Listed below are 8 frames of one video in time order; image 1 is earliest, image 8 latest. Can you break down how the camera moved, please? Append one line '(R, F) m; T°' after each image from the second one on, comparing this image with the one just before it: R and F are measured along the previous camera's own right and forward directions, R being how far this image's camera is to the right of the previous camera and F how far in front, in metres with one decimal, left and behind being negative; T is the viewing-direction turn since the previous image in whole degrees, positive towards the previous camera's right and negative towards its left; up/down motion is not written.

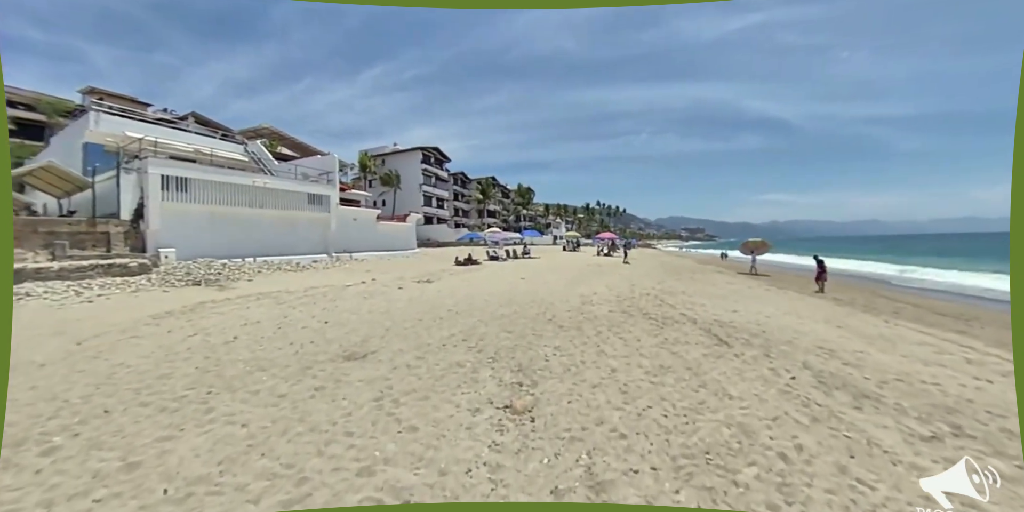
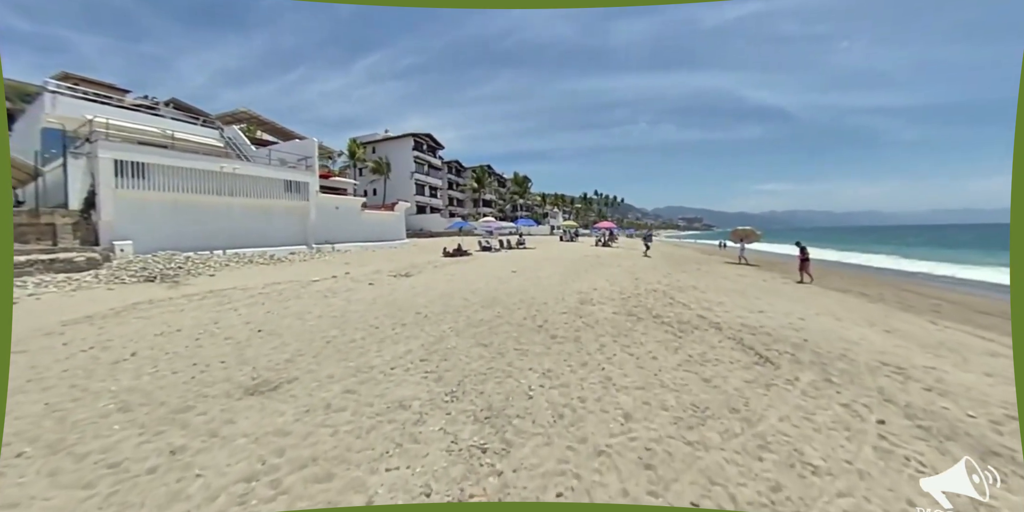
(+0.4, +1.8) m; 0°
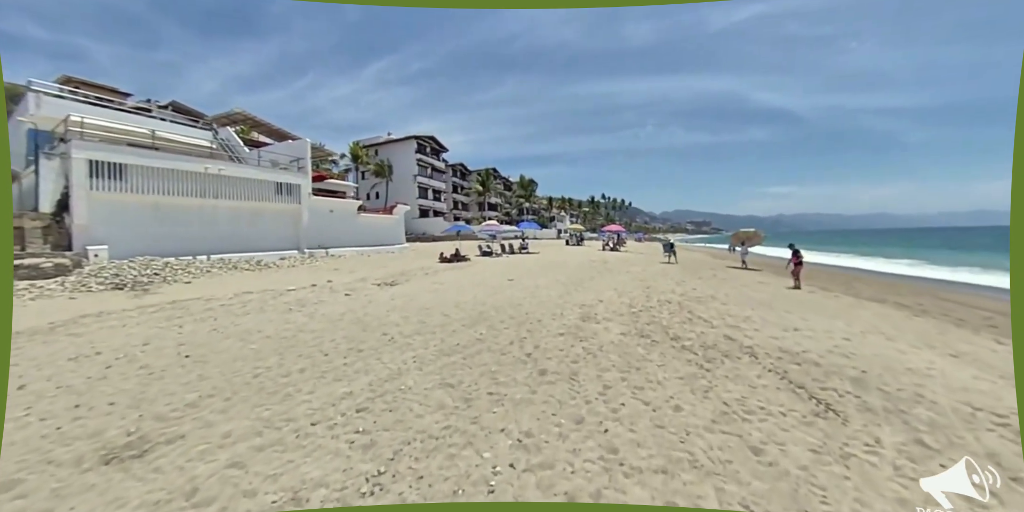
(+0.4, +1.3) m; -1°
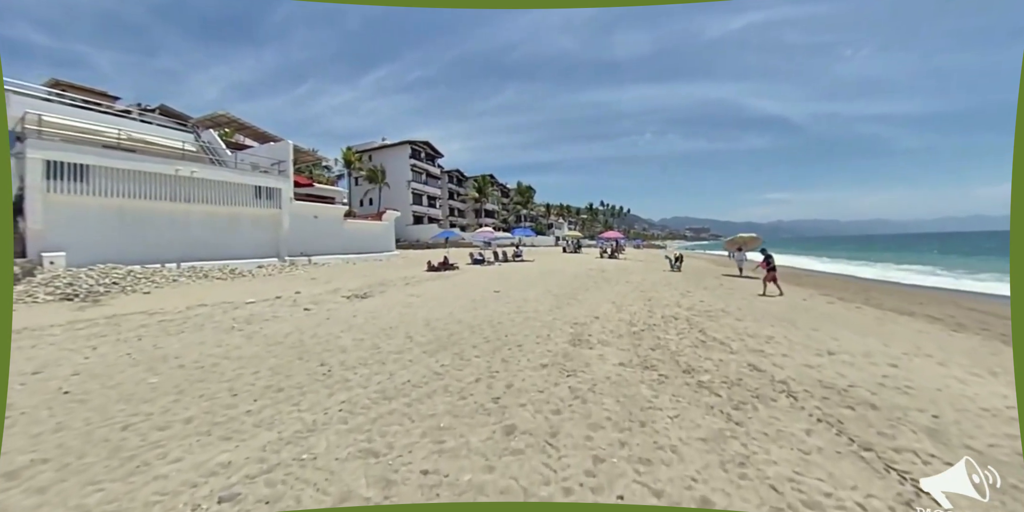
(+0.4, +1.2) m; 0°
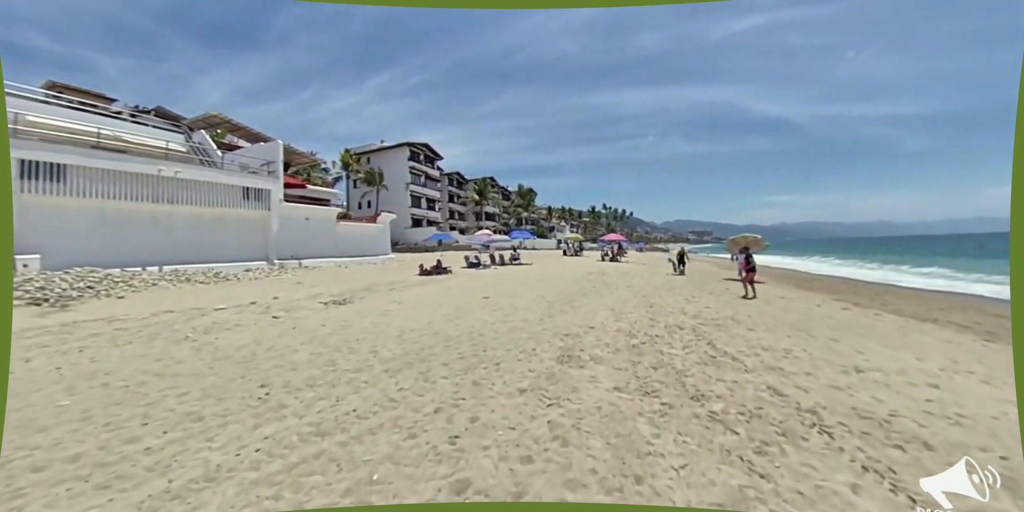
(+0.3, +0.8) m; 0°
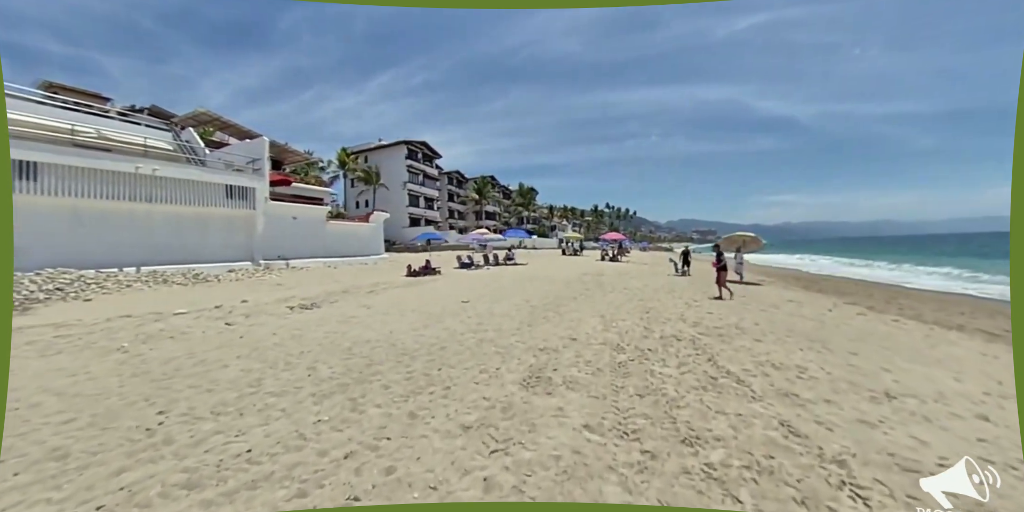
(+0.5, +0.8) m; -1°
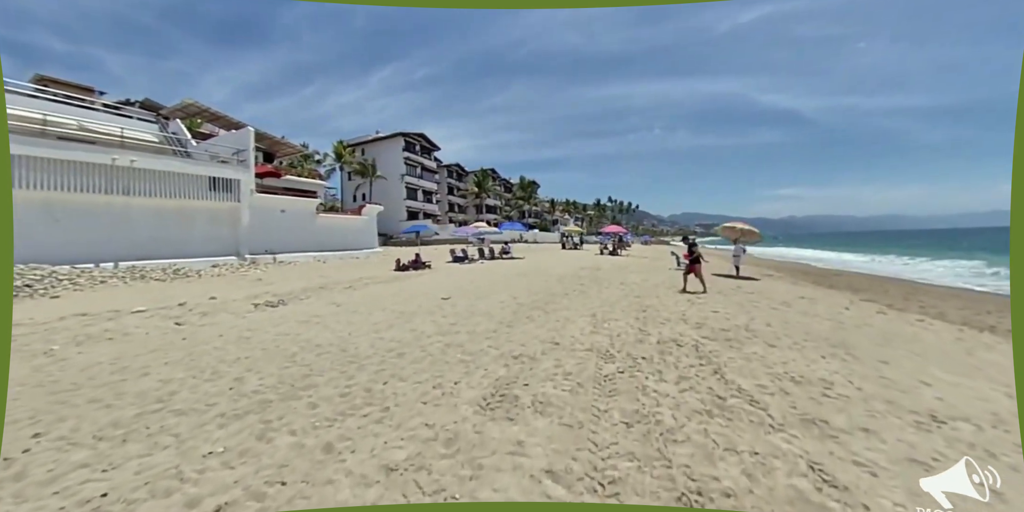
(+0.4, +0.8) m; -1°
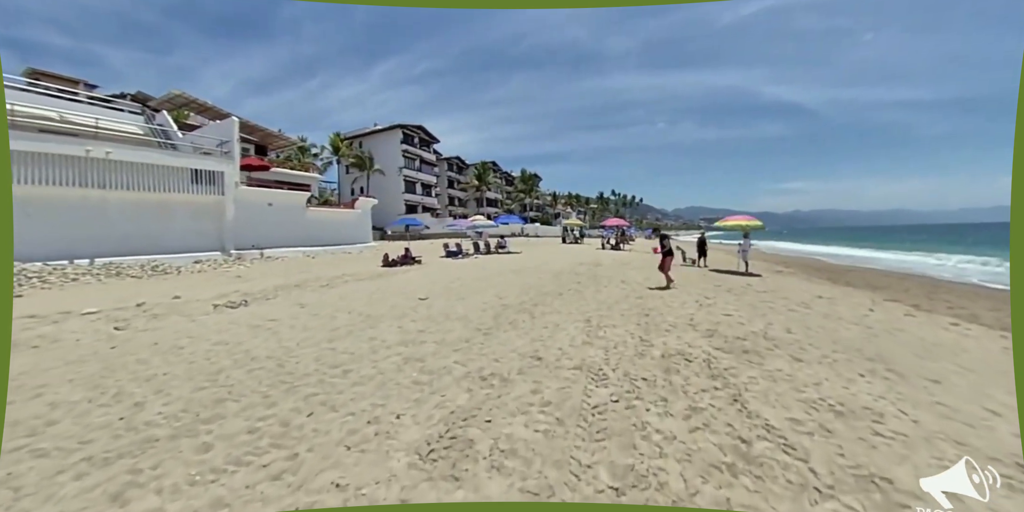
(+0.3, +0.8) m; 0°
